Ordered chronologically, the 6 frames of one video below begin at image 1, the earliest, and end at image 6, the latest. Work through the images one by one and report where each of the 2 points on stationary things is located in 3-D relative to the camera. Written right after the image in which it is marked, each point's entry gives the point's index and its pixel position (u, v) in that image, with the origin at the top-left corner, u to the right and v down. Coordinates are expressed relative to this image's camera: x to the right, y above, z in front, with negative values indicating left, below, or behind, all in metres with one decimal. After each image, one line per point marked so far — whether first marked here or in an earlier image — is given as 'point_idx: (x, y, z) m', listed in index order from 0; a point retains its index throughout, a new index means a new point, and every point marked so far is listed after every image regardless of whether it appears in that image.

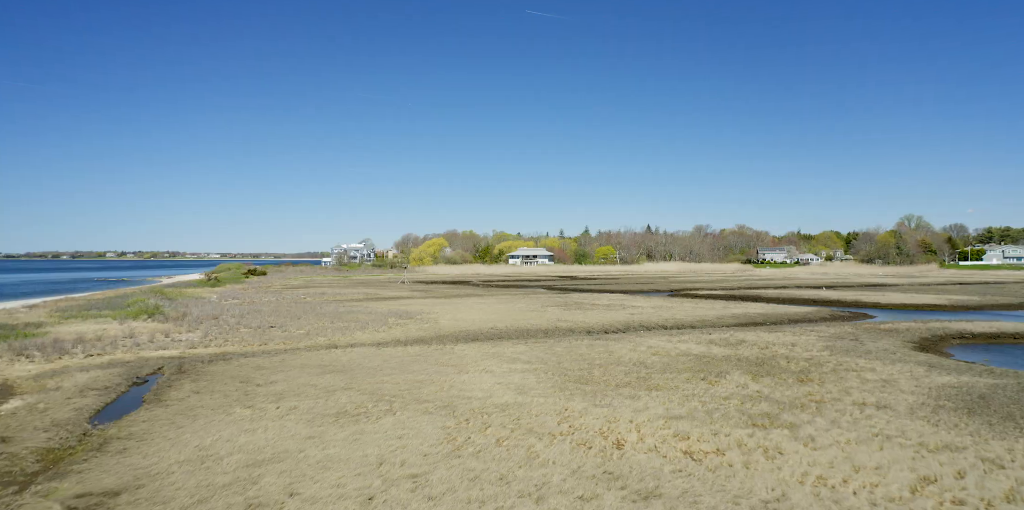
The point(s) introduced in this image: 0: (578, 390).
0: (+1.7, -3.5, +15.9) m
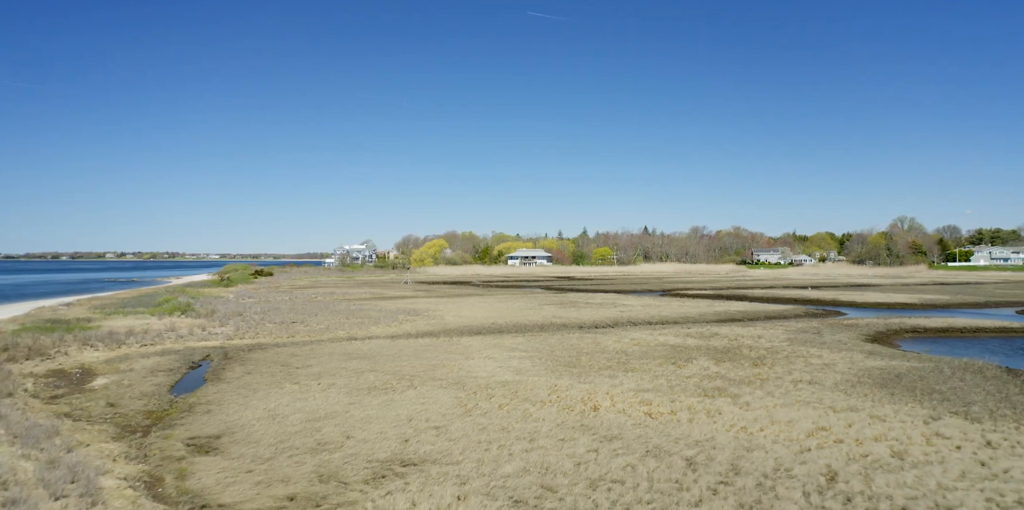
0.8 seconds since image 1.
0: (+1.7, -3.6, +19.0) m
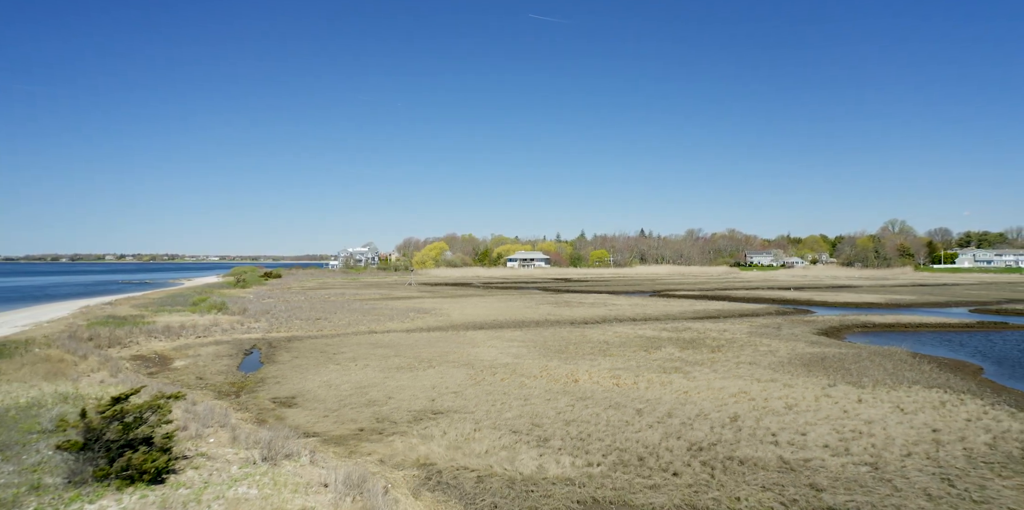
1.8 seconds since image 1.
0: (+1.6, -3.8, +23.3) m
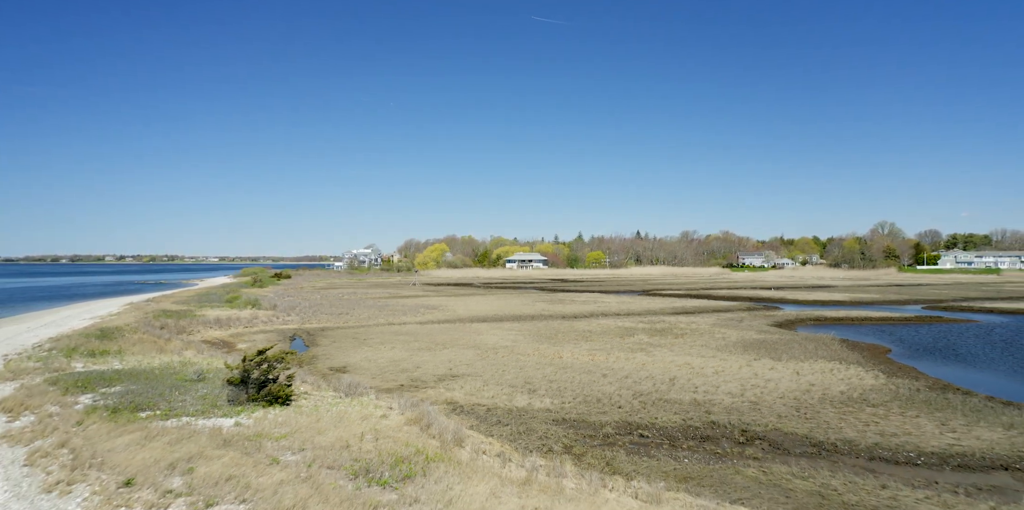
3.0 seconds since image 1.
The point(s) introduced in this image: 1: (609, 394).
0: (+1.6, -4.0, +28.5) m
1: (+2.7, -3.9, +17.1) m
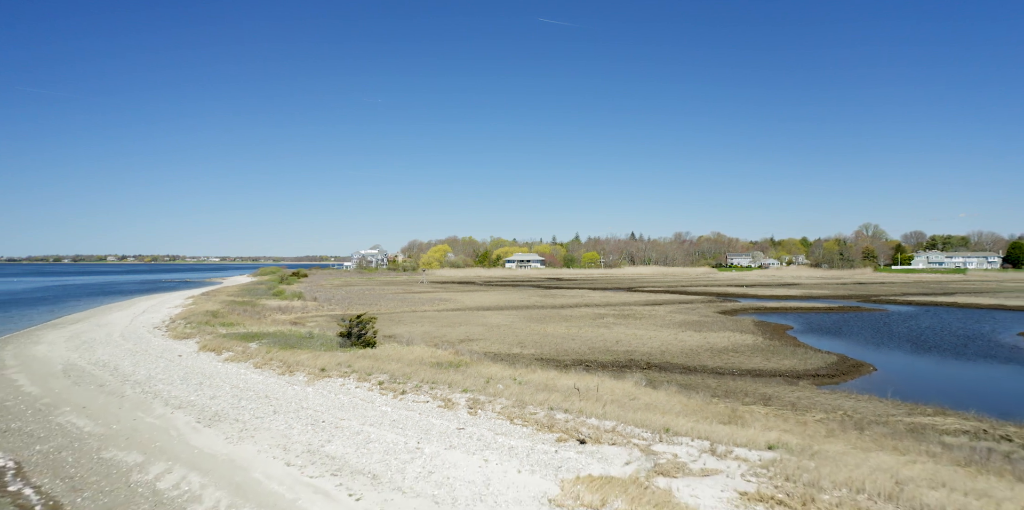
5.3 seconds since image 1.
0: (+1.5, -4.1, +37.8) m
1: (+2.6, -4.0, +26.5) m
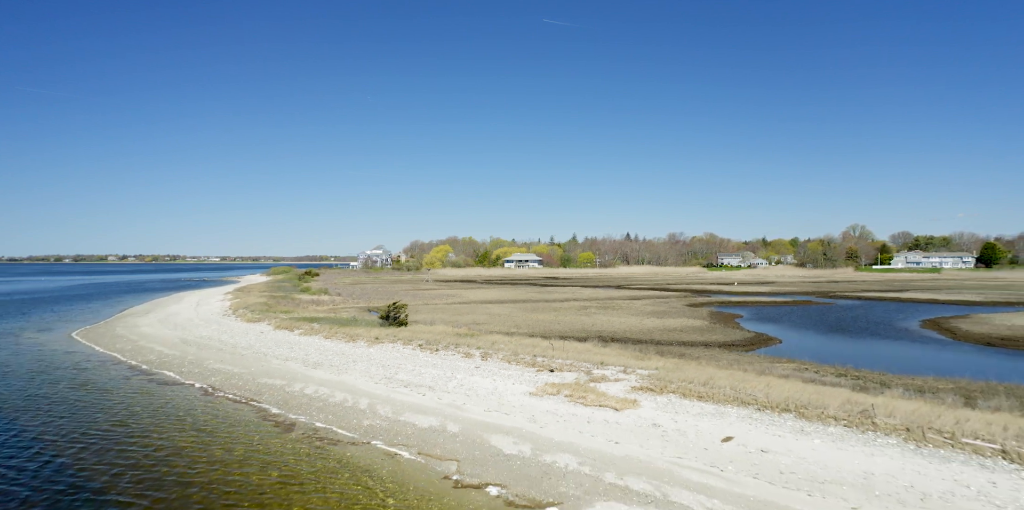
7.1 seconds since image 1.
0: (+1.4, -4.2, +45.5) m
1: (+2.6, -4.1, +34.2) m
